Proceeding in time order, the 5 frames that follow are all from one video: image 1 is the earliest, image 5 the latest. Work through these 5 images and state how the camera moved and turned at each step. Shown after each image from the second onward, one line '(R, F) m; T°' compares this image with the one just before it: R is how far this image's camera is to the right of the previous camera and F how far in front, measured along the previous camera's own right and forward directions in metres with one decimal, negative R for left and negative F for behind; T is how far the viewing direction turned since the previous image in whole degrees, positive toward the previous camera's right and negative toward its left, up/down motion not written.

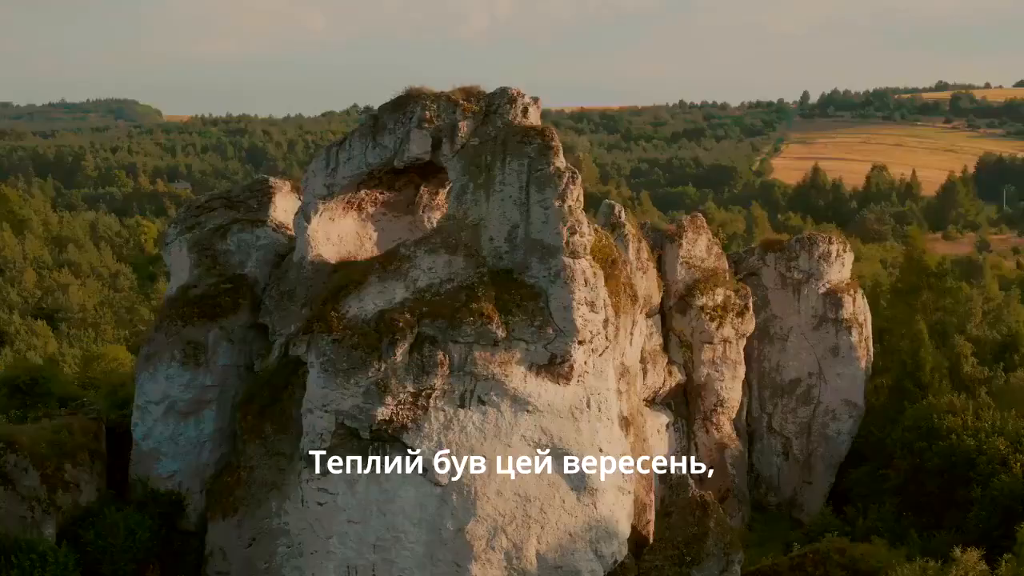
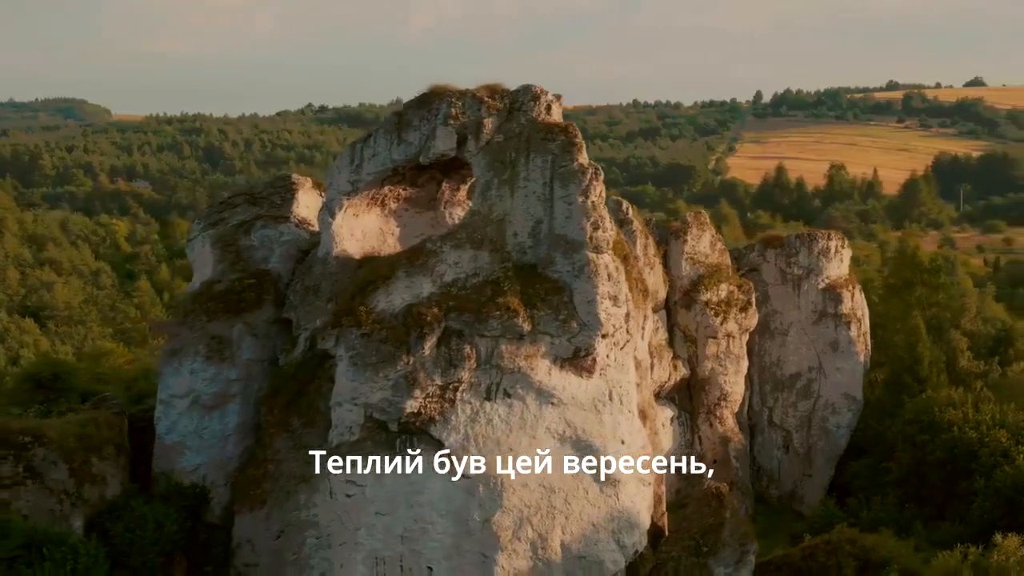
(-0.5, -0.2) m; +1°
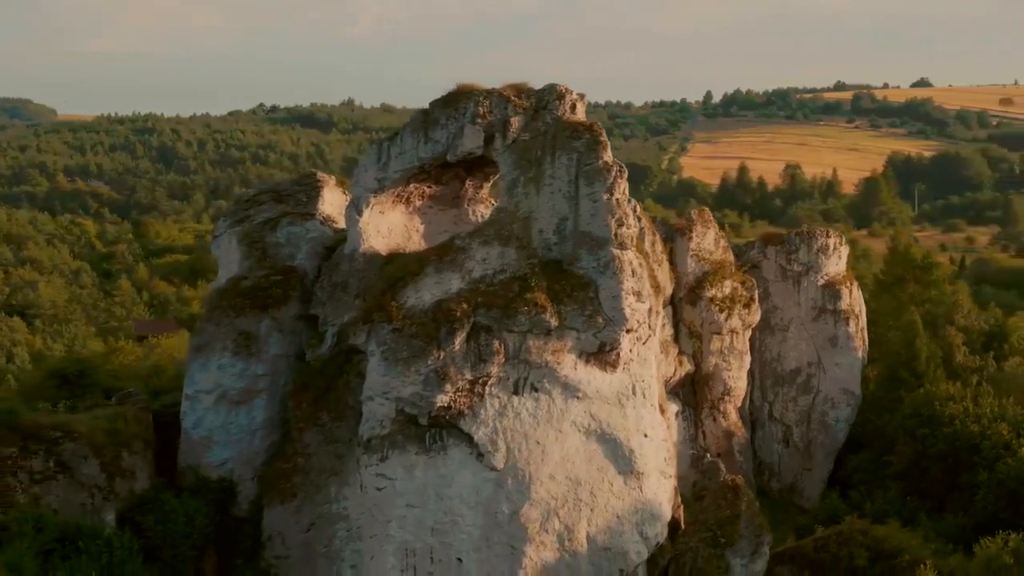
(-0.5, -0.2) m; +1°
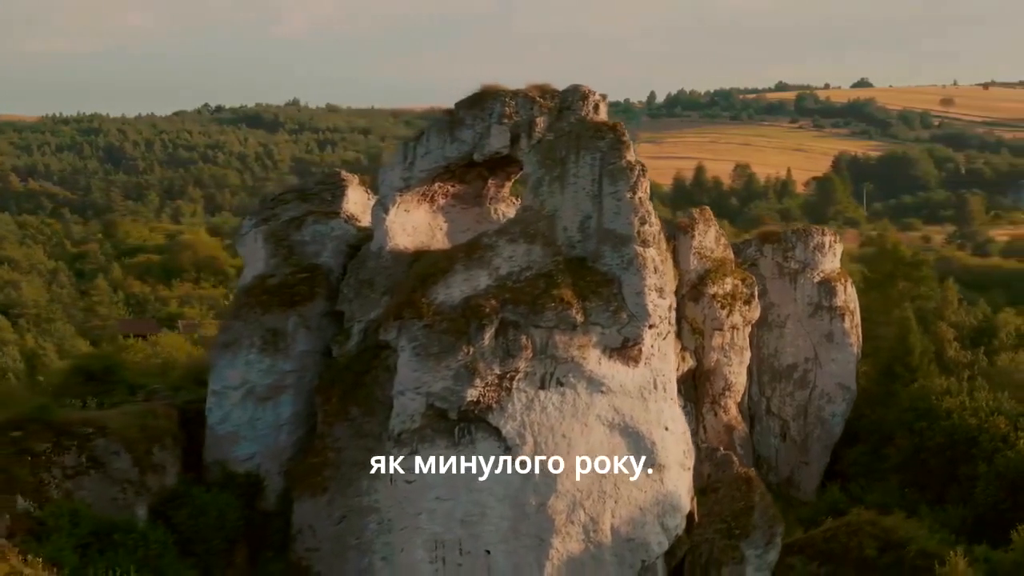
(-0.6, -0.2) m; +1°
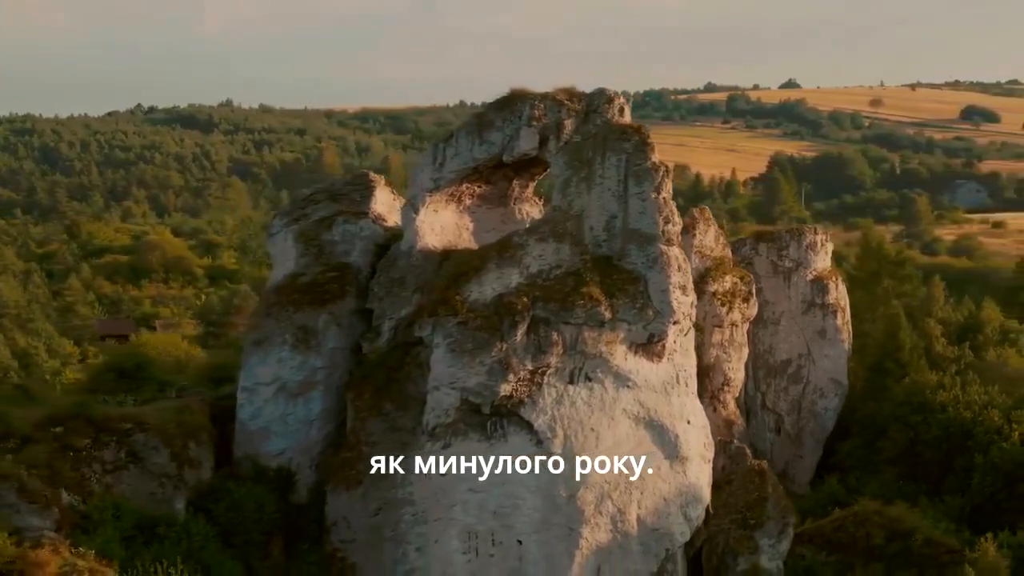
(-0.7, -0.3) m; +2°
